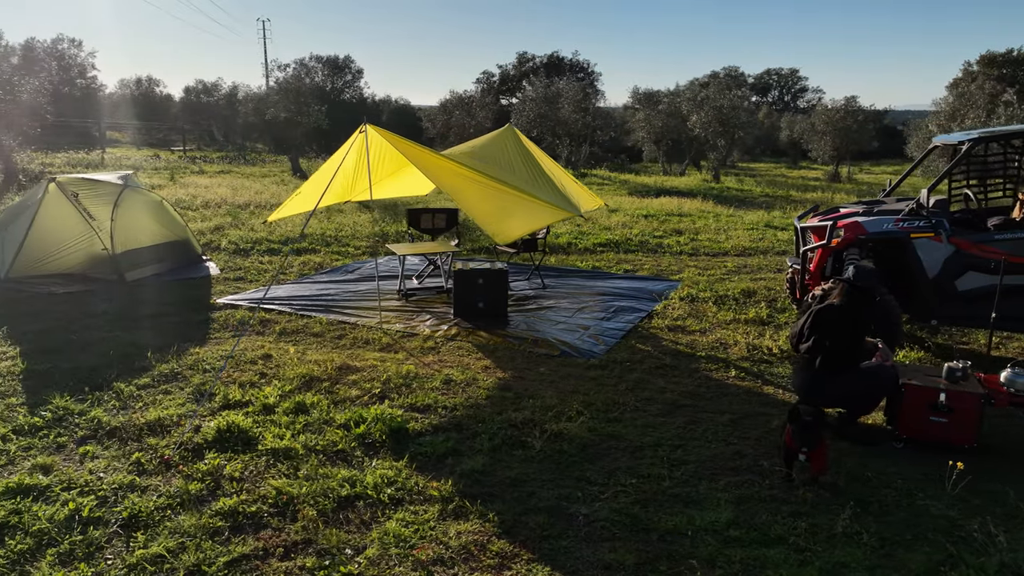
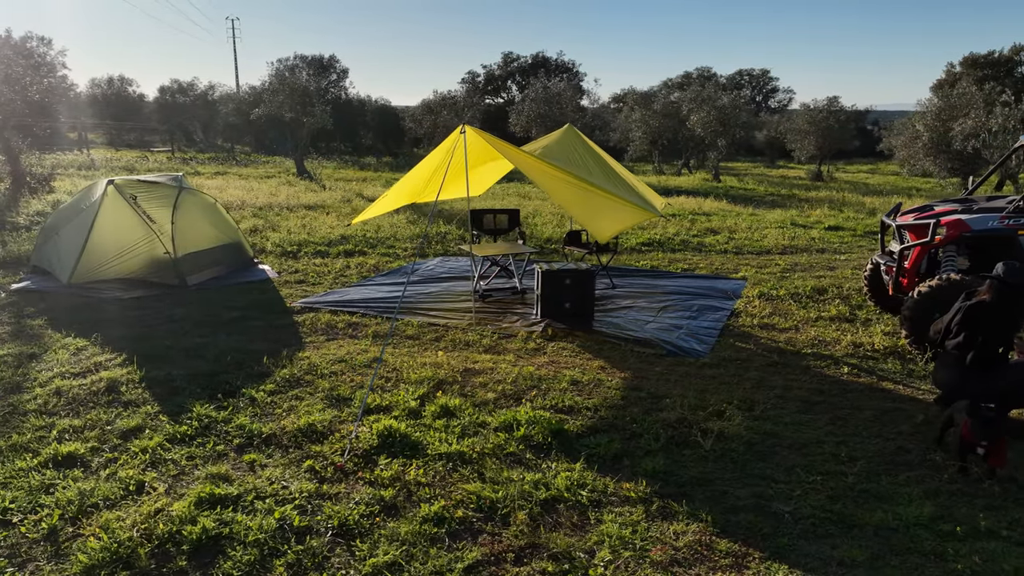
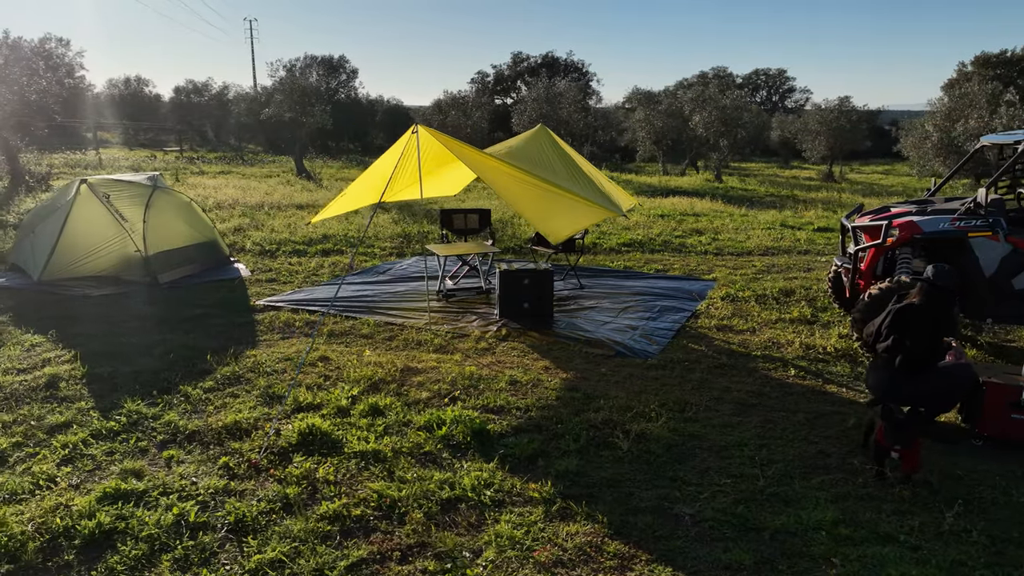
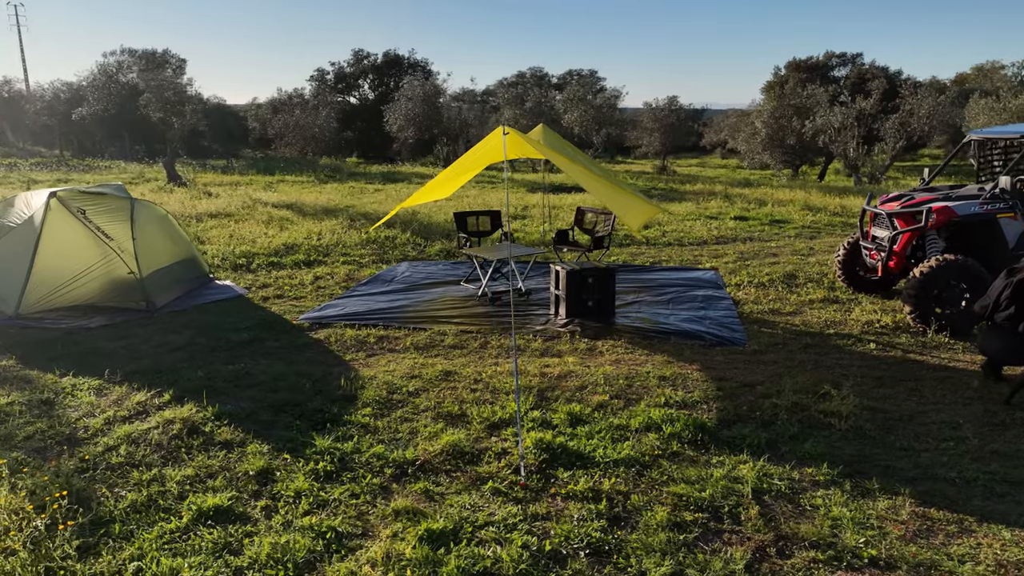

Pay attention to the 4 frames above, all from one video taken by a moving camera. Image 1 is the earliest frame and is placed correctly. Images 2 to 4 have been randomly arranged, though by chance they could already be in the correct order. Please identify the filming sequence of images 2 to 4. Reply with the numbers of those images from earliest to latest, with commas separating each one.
3, 2, 4
